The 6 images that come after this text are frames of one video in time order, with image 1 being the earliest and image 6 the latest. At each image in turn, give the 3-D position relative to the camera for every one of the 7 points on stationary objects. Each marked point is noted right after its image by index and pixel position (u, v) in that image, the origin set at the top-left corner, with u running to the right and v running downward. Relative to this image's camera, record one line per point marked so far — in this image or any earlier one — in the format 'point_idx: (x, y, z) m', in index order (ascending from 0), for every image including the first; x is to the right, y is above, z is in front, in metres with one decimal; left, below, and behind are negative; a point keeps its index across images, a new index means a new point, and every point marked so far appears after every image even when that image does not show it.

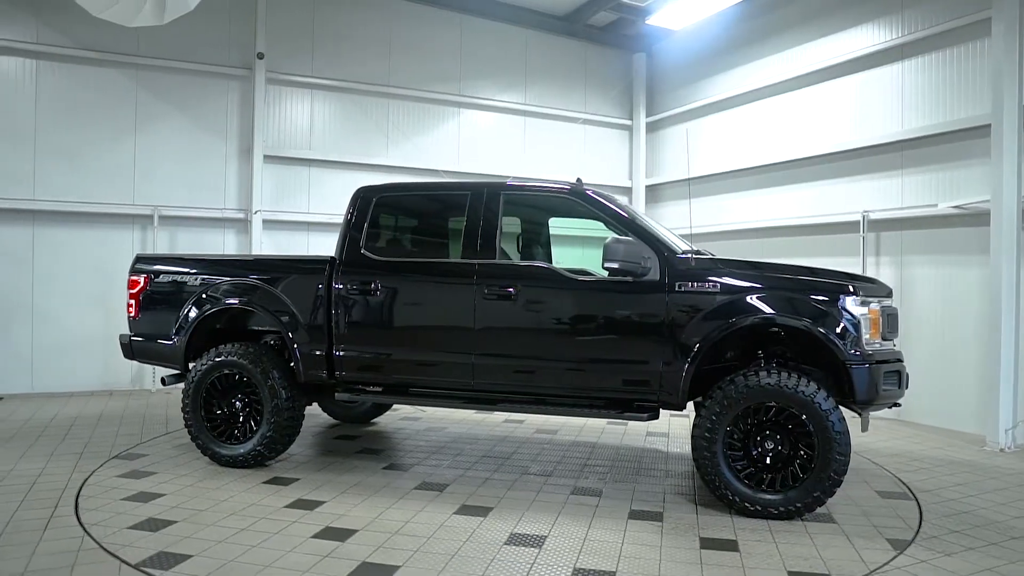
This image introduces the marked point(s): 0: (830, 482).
0: (+1.8, -1.1, +3.7) m
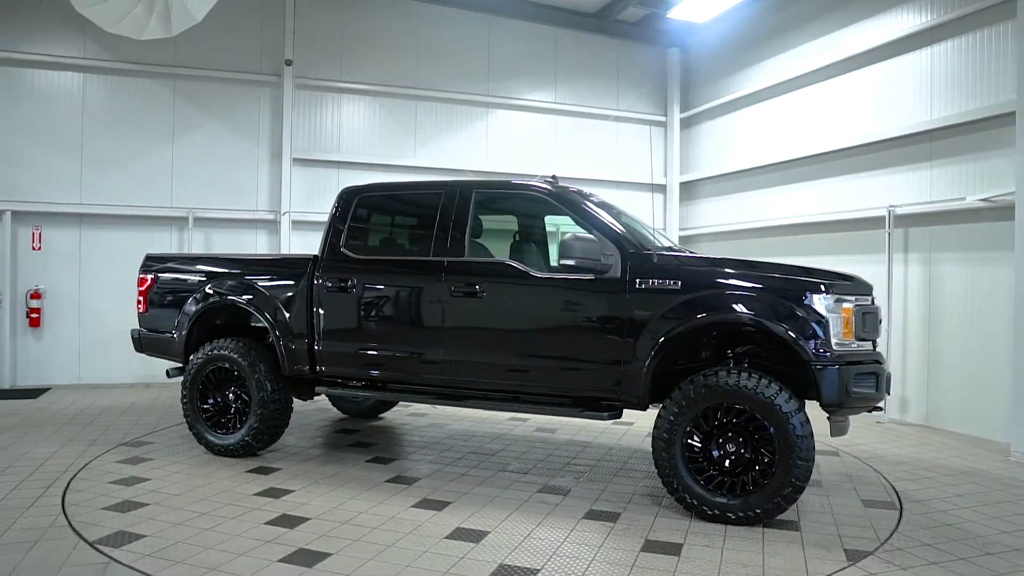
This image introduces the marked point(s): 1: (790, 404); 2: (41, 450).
0: (+1.5, -1.1, +3.5) m
1: (+1.5, -0.6, +3.6) m
2: (-3.5, -1.2, +5.0) m
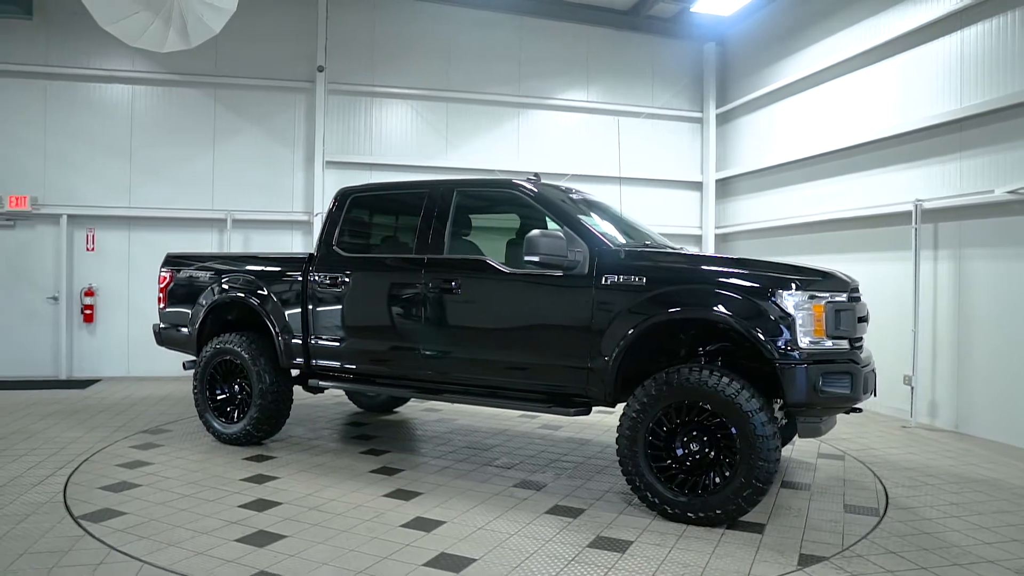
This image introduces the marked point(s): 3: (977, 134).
0: (+1.2, -1.0, +3.4) m
1: (+1.2, -0.6, +3.5) m
2: (-3.6, -1.2, +5.4) m
3: (+4.2, +1.4, +6.1) m
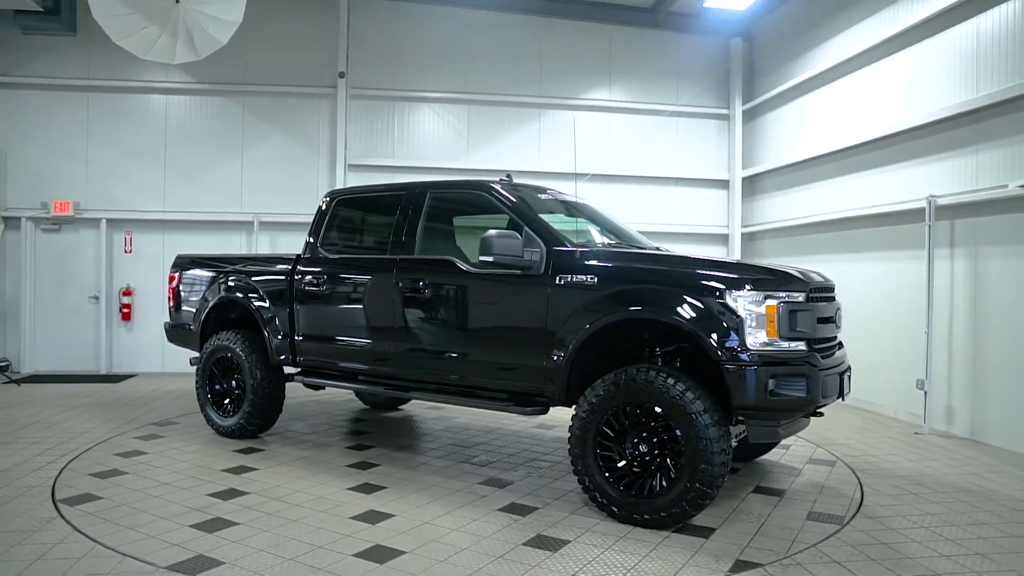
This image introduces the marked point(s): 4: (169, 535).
0: (+0.9, -1.0, +3.4) m
1: (+0.9, -0.6, +3.4) m
2: (-3.7, -1.2, +5.8) m
3: (+4.1, +1.4, +5.7) m
4: (-1.7, -1.2, +3.3) m
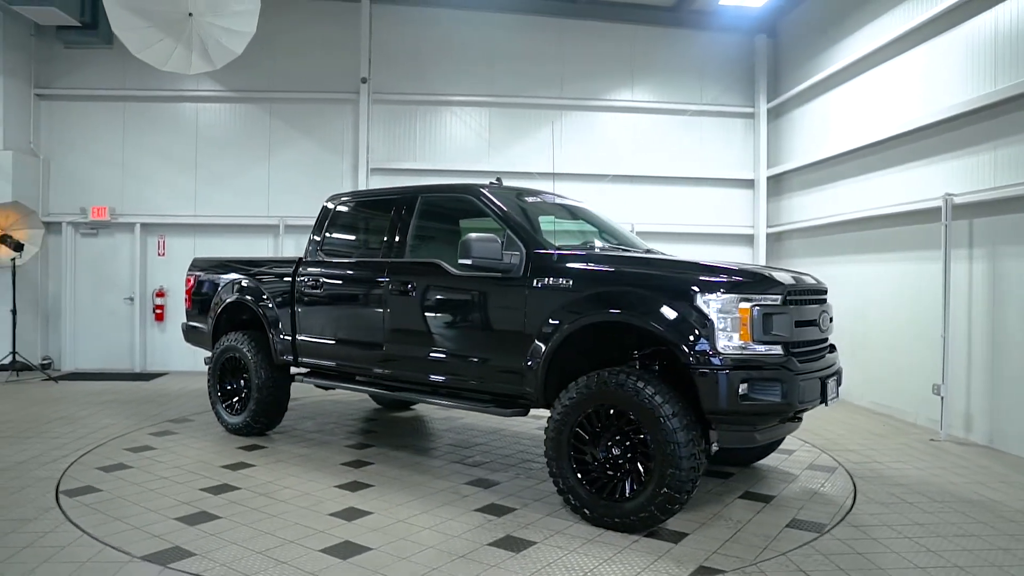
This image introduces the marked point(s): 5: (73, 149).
0: (+0.8, -1.0, +3.4) m
1: (+0.8, -0.6, +3.4) m
2: (-3.7, -1.2, +6.1) m
3: (+4.1, +1.4, +5.5) m
4: (-1.9, -1.3, +3.5) m
5: (-6.4, +2.0, +9.7) m
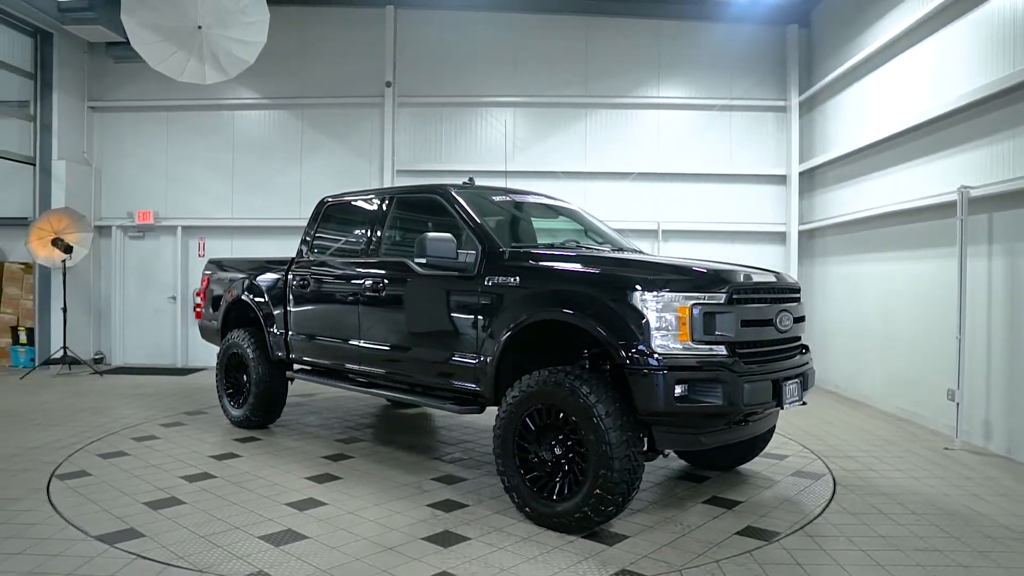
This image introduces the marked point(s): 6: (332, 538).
0: (+0.4, -1.0, +3.3) m
1: (+0.4, -0.6, +3.4) m
2: (-3.7, -1.2, +6.5) m
3: (+4.0, +1.4, +5.1) m
4: (-2.2, -1.2, +3.7) m
5: (-6.0, +2.0, +10.4) m
6: (-0.9, -1.3, +3.4) m
